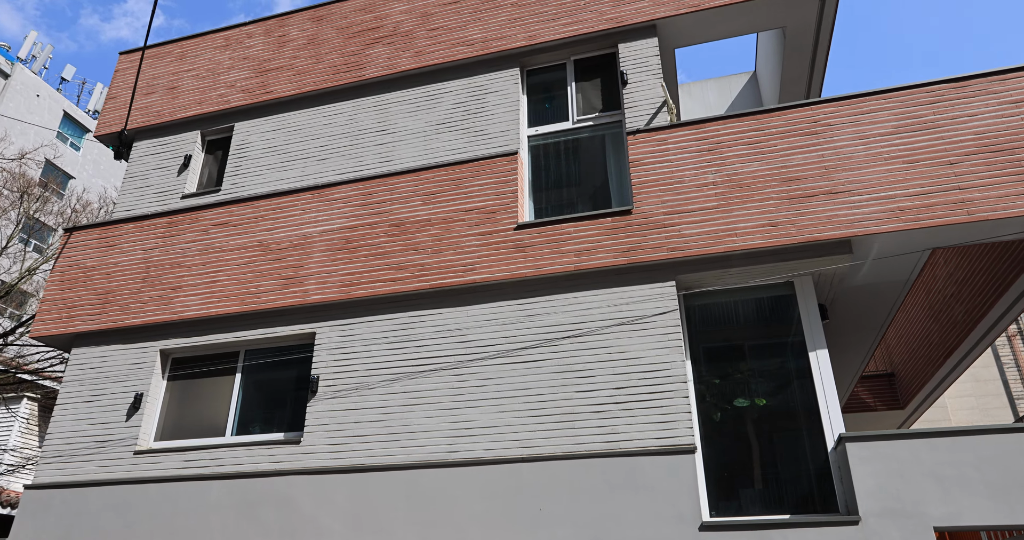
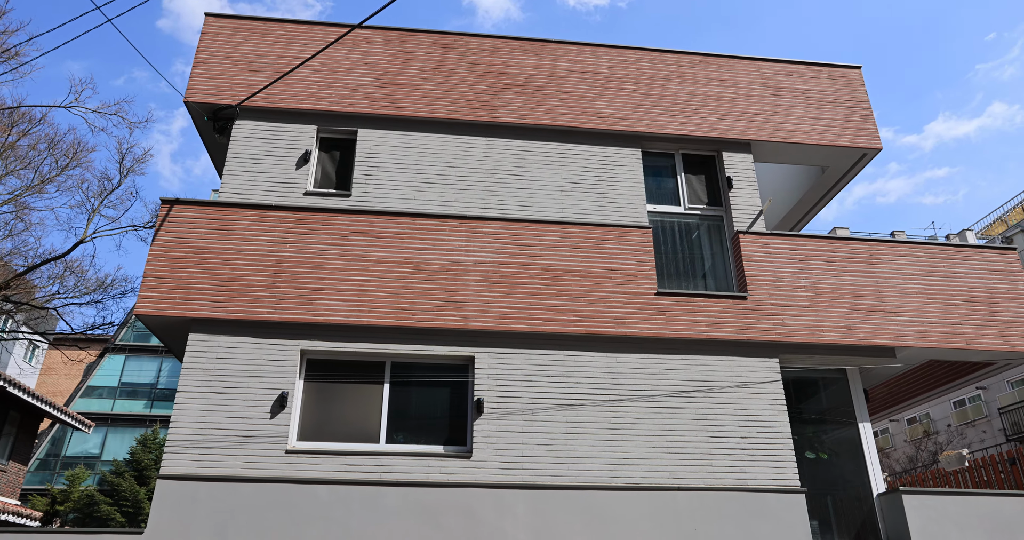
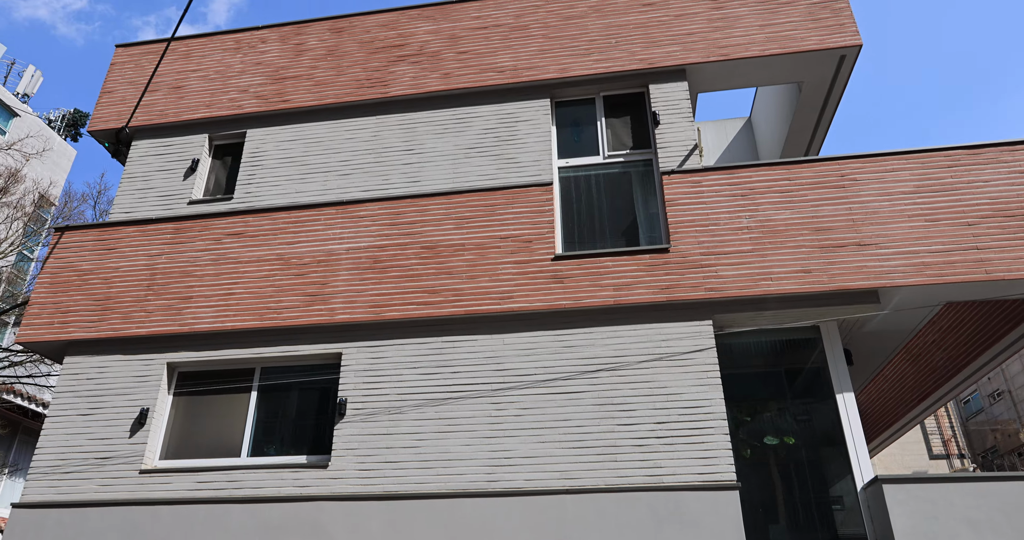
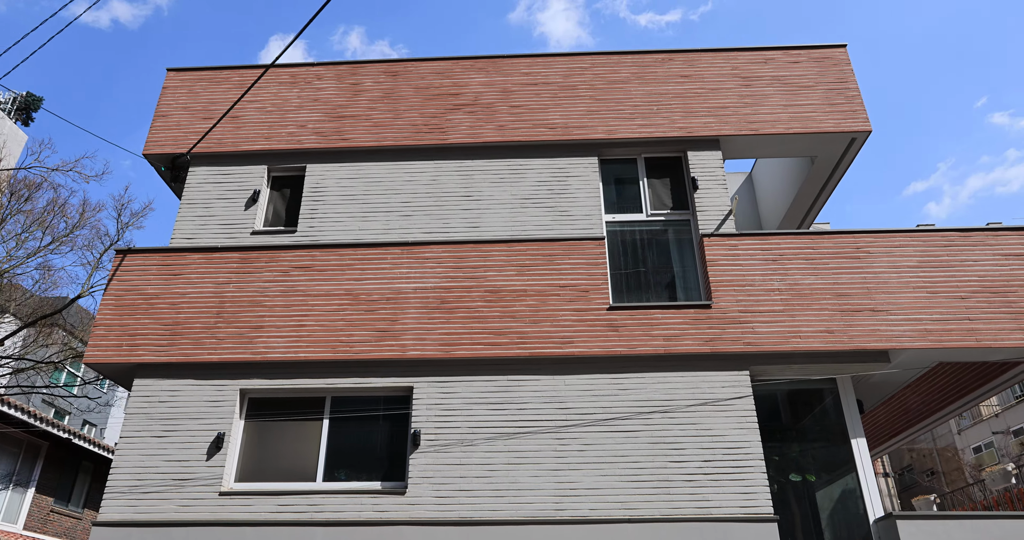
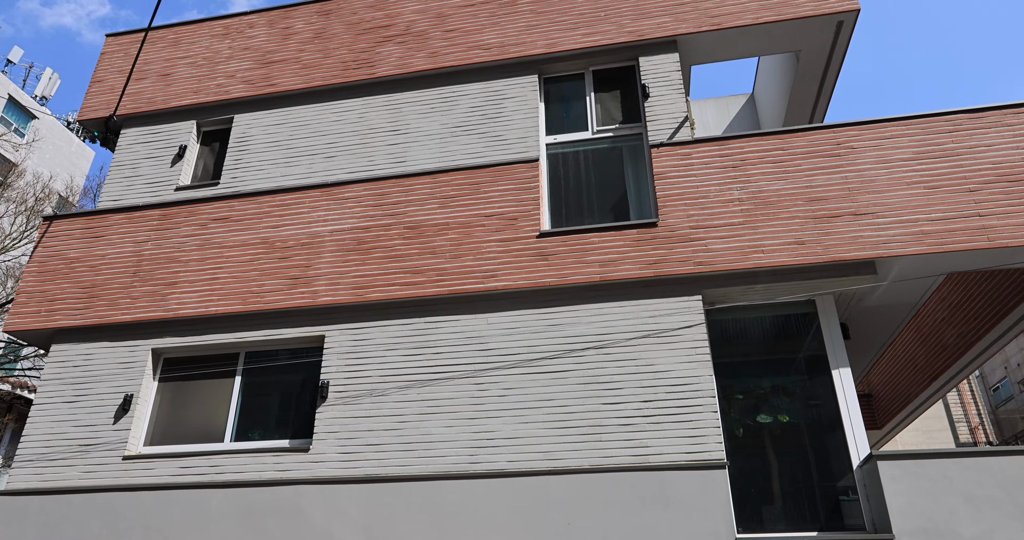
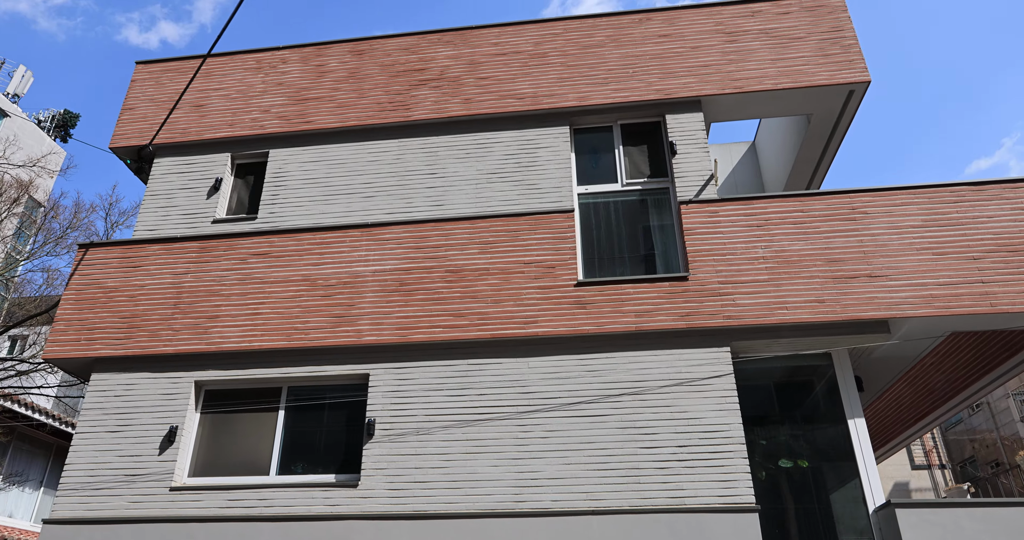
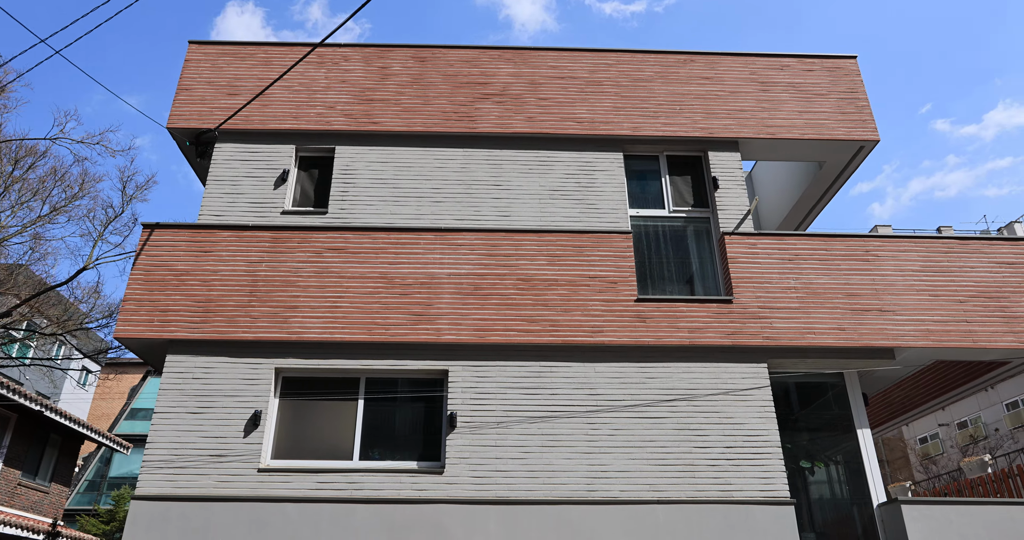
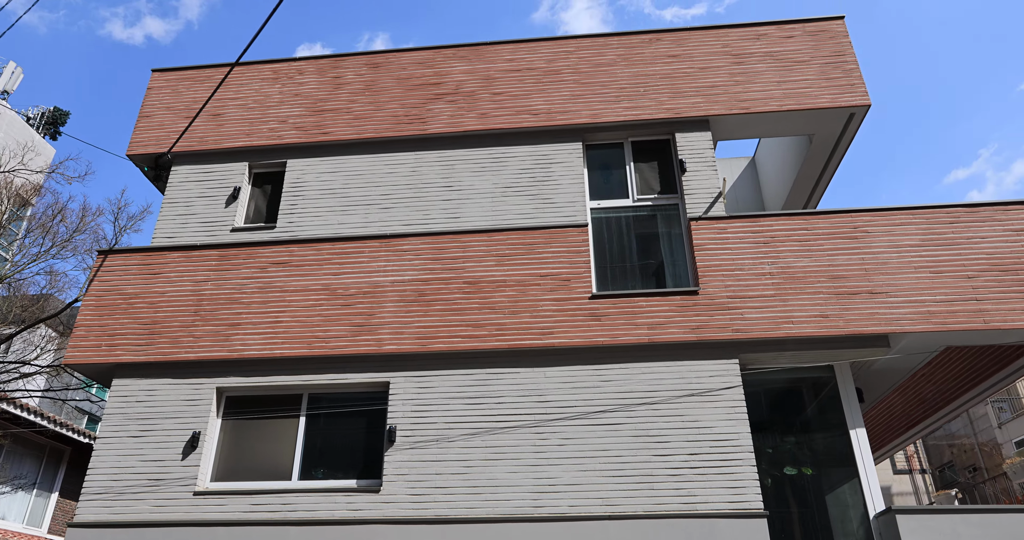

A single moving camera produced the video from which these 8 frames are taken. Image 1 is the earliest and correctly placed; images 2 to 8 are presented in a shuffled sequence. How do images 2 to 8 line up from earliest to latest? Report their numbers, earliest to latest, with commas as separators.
5, 3, 6, 8, 4, 7, 2
